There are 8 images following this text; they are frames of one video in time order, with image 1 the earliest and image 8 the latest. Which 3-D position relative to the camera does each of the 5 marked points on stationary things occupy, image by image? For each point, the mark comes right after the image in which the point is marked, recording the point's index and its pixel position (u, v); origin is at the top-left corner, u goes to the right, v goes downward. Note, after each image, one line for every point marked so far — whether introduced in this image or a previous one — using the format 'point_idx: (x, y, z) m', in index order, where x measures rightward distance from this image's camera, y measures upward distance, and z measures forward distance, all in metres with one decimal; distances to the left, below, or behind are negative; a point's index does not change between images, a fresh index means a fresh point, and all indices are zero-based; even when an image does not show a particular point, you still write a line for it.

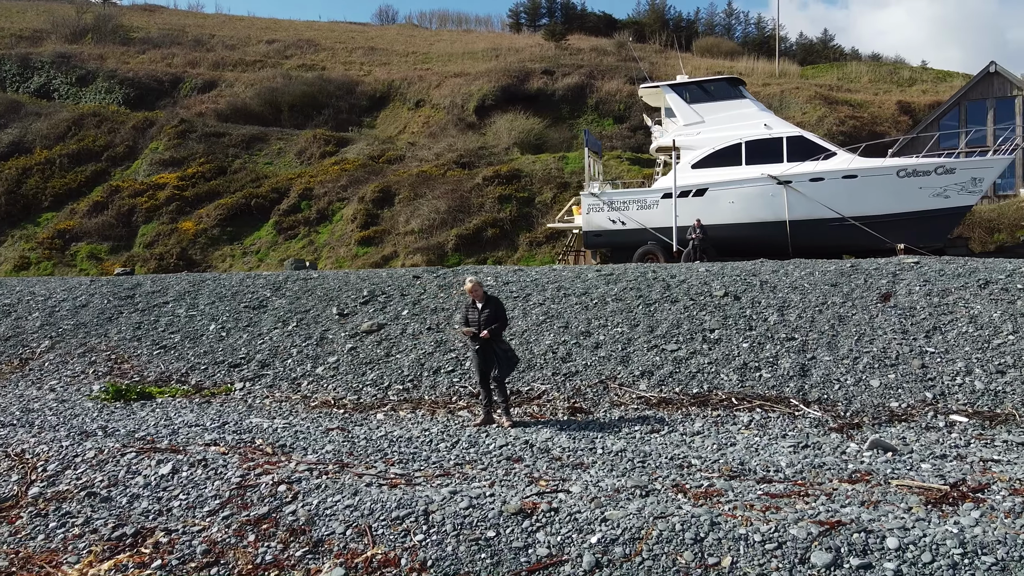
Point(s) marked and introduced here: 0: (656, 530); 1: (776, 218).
0: (+0.7, -1.1, +3.4) m
1: (+5.0, +1.4, +15.8) m
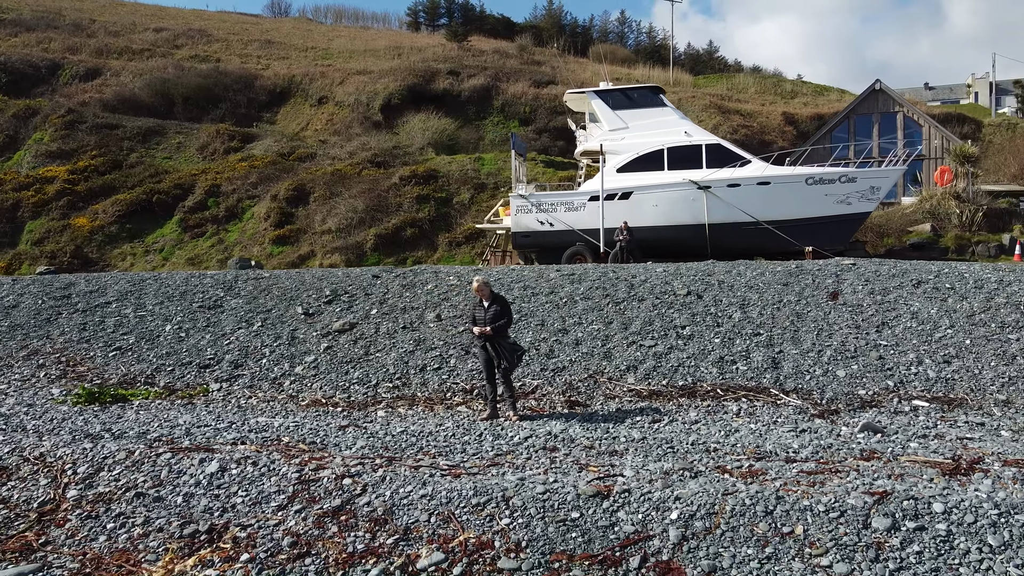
0: (+1.1, -1.0, +3.8) m
1: (+3.7, +1.4, +16.6) m
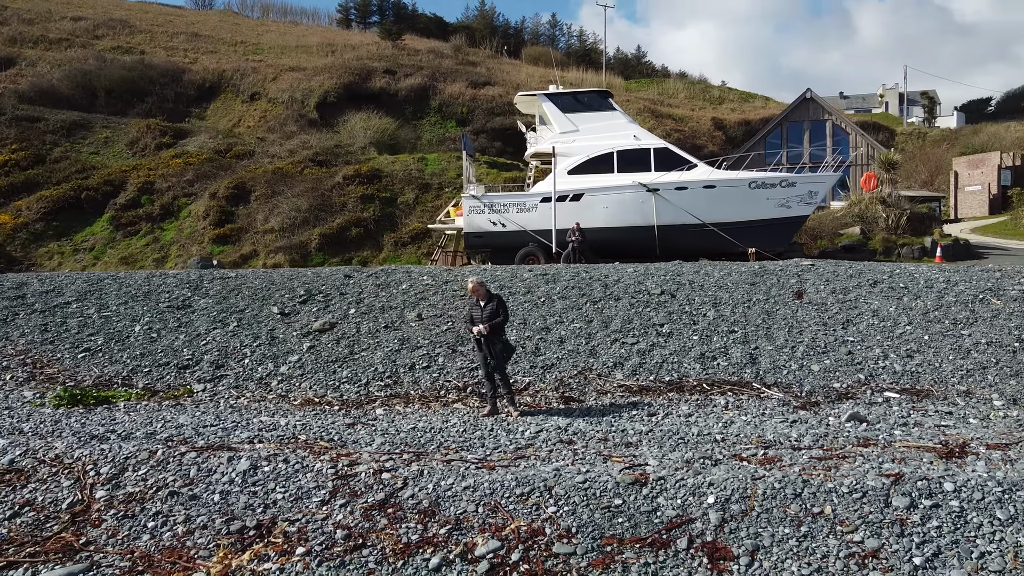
0: (+1.3, -1.0, +4.0) m
1: (+2.8, +1.4, +17.1) m
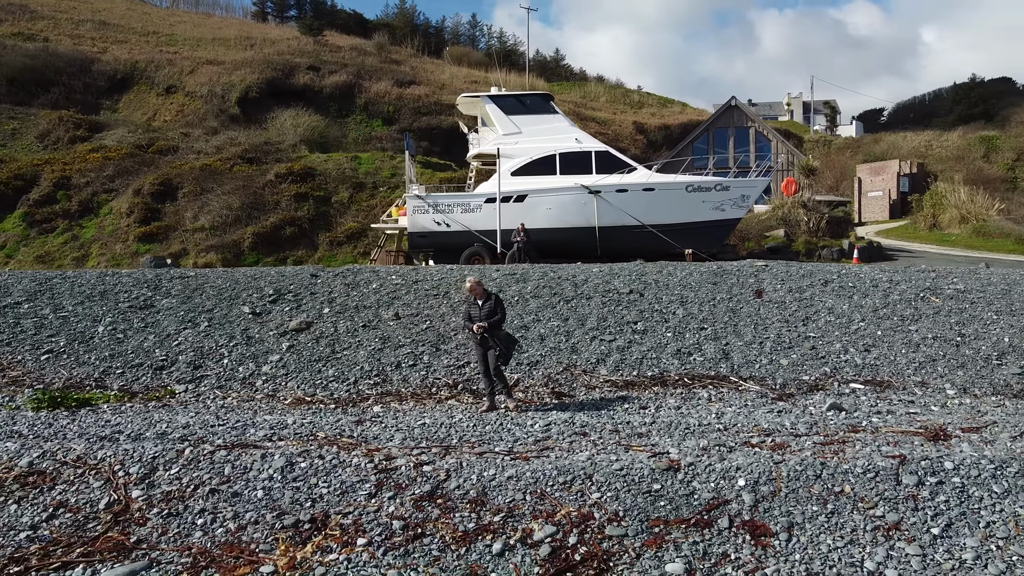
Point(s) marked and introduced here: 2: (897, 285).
0: (+1.5, -1.0, +4.4) m
1: (+1.7, +1.4, +17.5) m
2: (+4.9, 0.0, +10.0) m
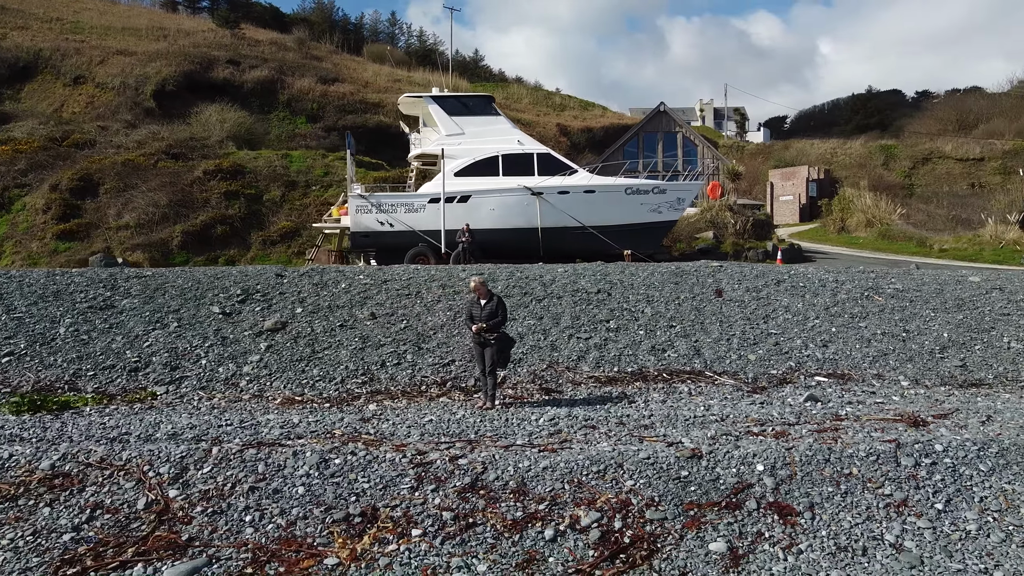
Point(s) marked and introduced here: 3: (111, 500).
0: (+1.7, -1.0, +4.7) m
1: (+0.5, +1.4, +17.8) m
2: (+4.5, 0.0, +10.6) m
3: (-2.1, -1.1, +4.2) m
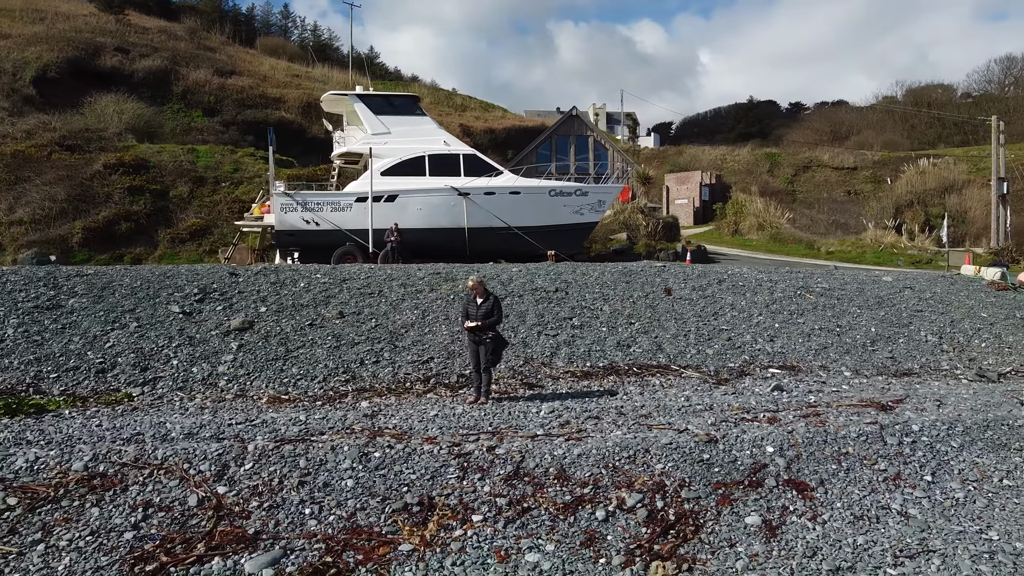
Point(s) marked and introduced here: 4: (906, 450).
0: (+1.9, -1.0, +5.2) m
1: (-1.0, +1.4, +18.0) m
2: (+3.9, +0.1, +11.4) m
3: (-1.9, -1.1, +4.2) m
4: (+2.6, -1.1, +5.1) m
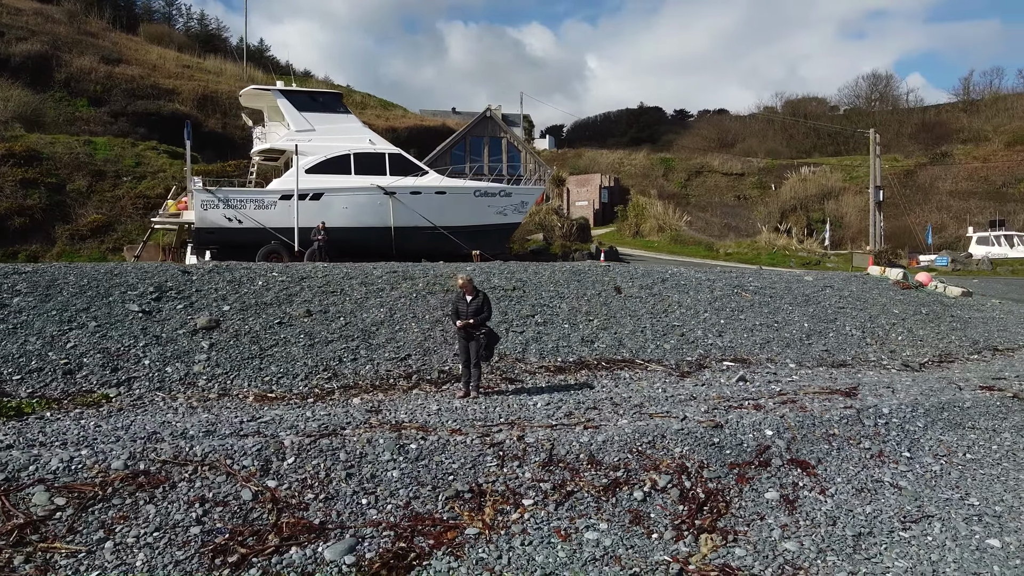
0: (+2.0, -1.0, +5.7) m
1: (-2.6, +1.5, +18.0) m
2: (+3.1, +0.1, +12.1) m
3: (-1.6, -1.1, +4.2) m
4: (+2.7, -1.0, +5.7) m
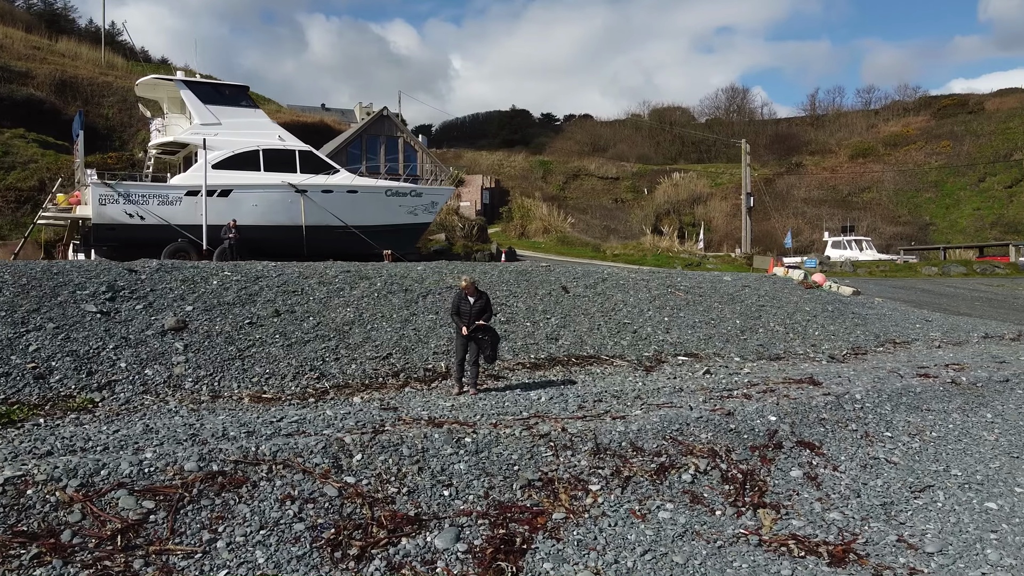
0: (+2.2, -1.0, +6.2) m
1: (-4.3, +1.5, +17.7) m
2: (+2.2, +0.1, +12.8) m
3: (-1.1, -1.1, +4.2) m
4: (+2.8, -1.0, +6.4) m
